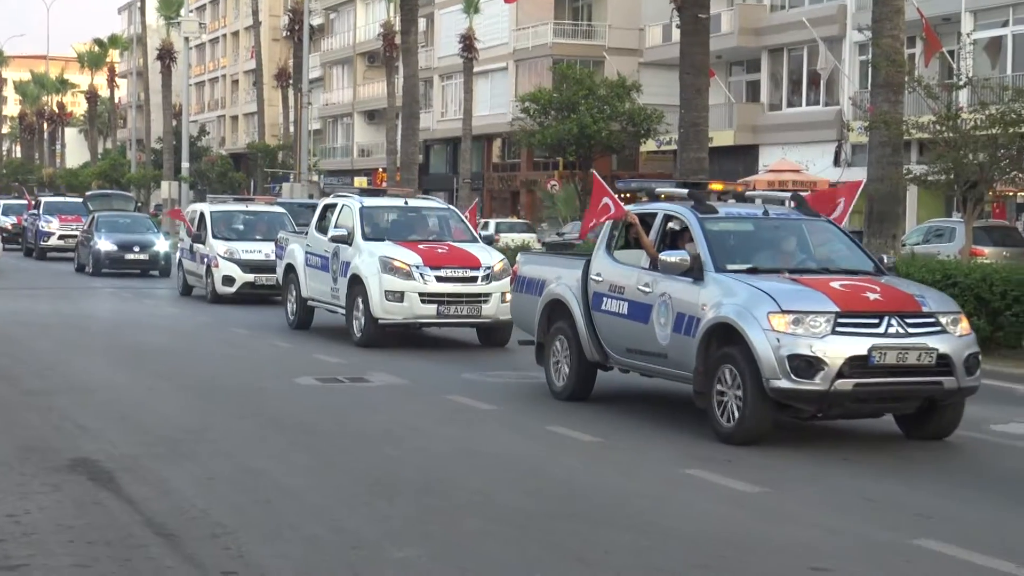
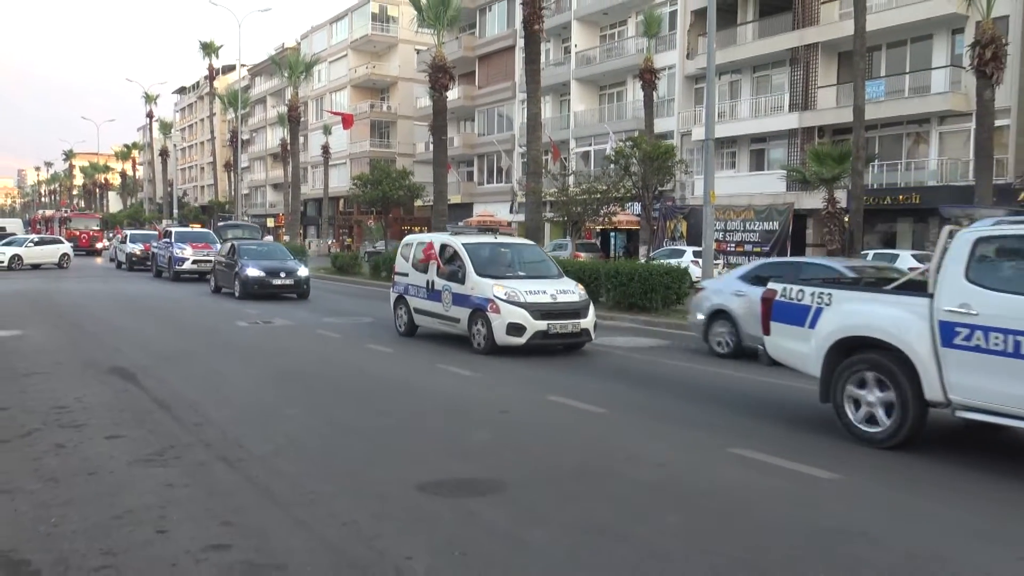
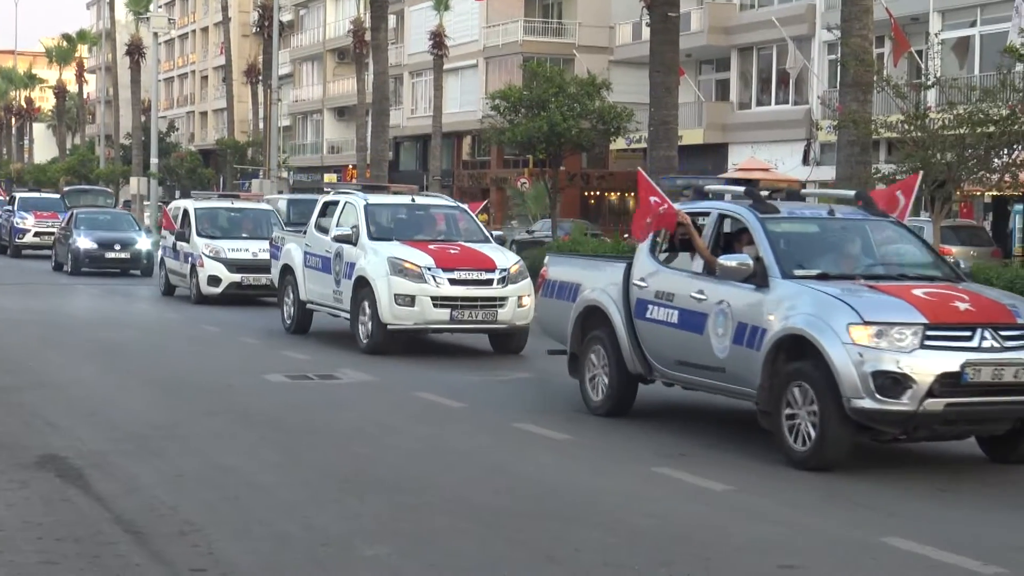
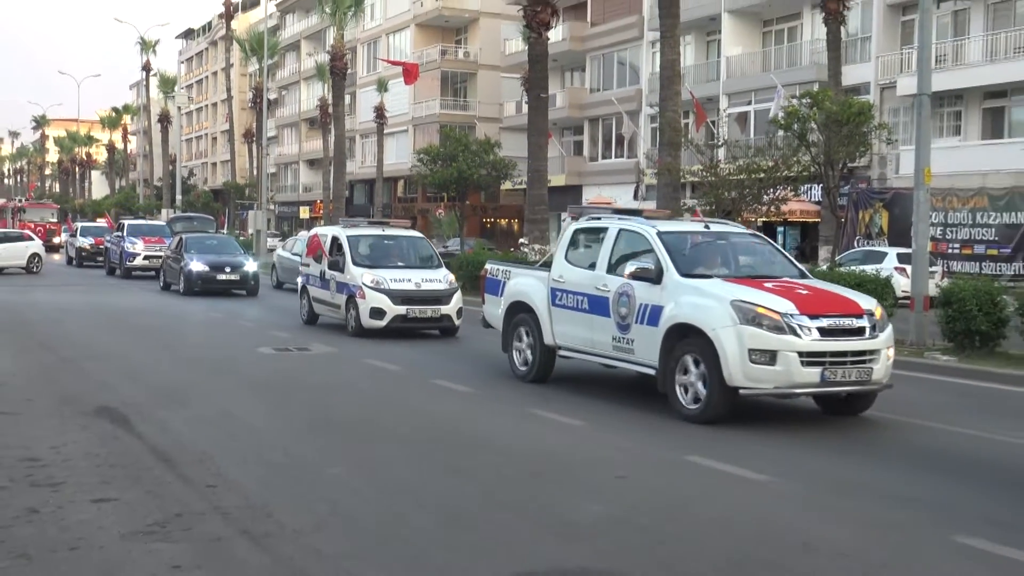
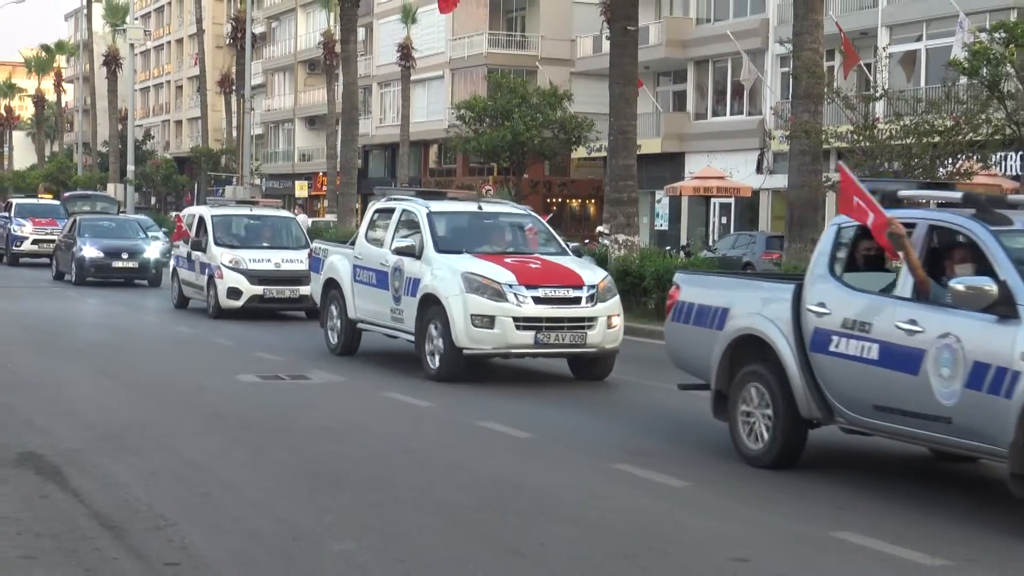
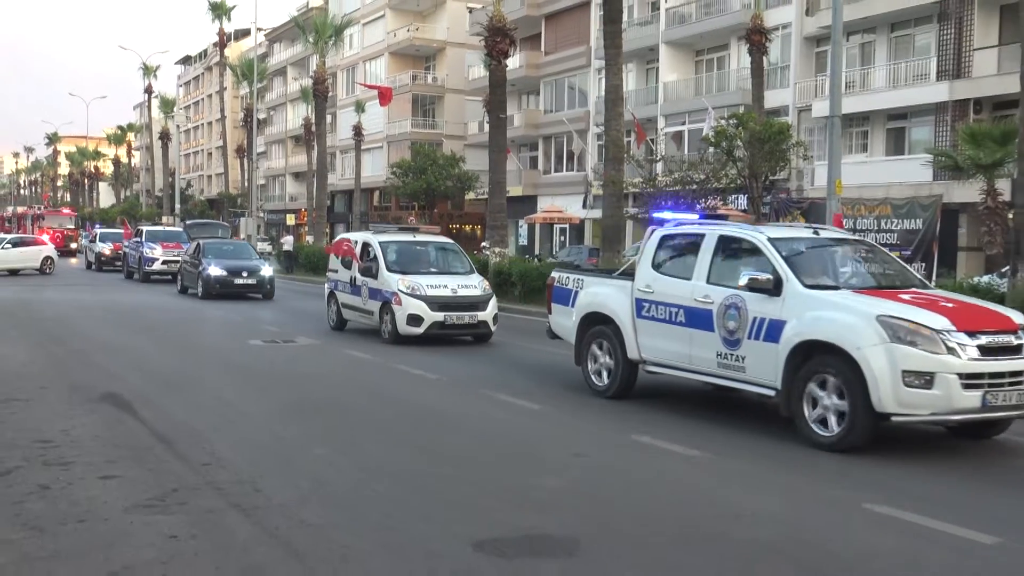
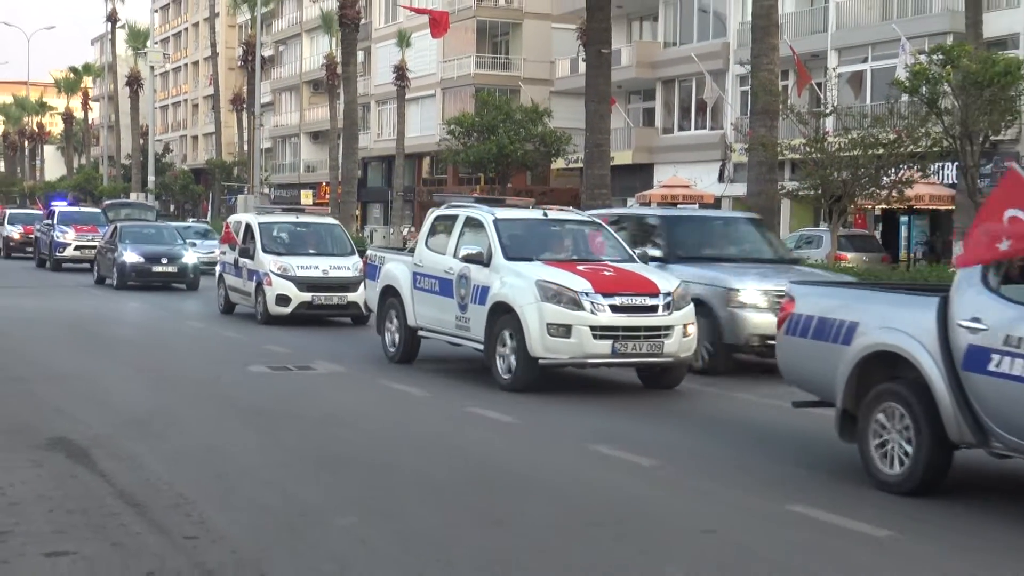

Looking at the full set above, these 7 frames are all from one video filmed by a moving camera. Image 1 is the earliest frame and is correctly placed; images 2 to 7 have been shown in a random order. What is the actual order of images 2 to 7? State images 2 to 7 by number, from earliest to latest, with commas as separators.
3, 5, 7, 4, 6, 2
